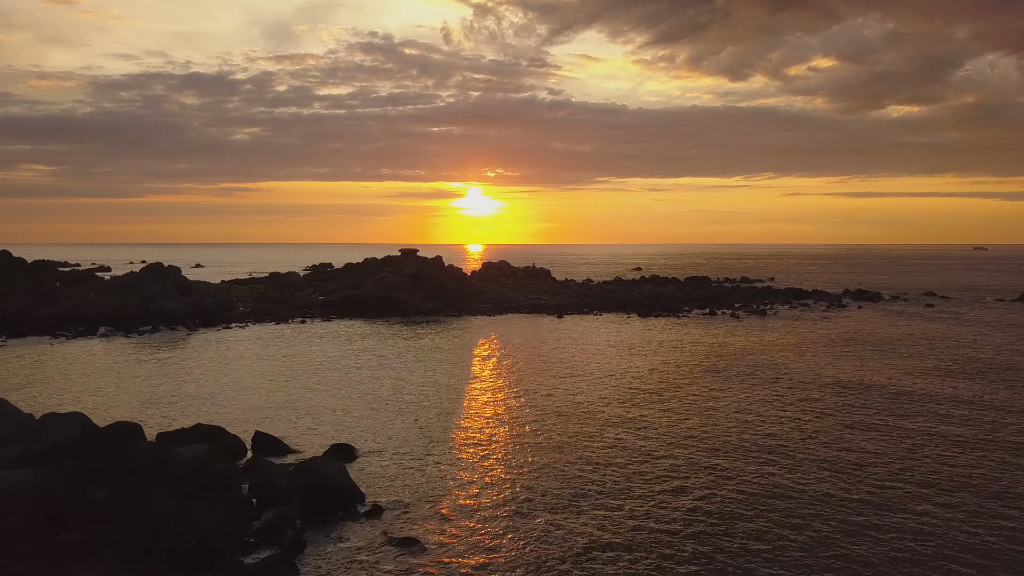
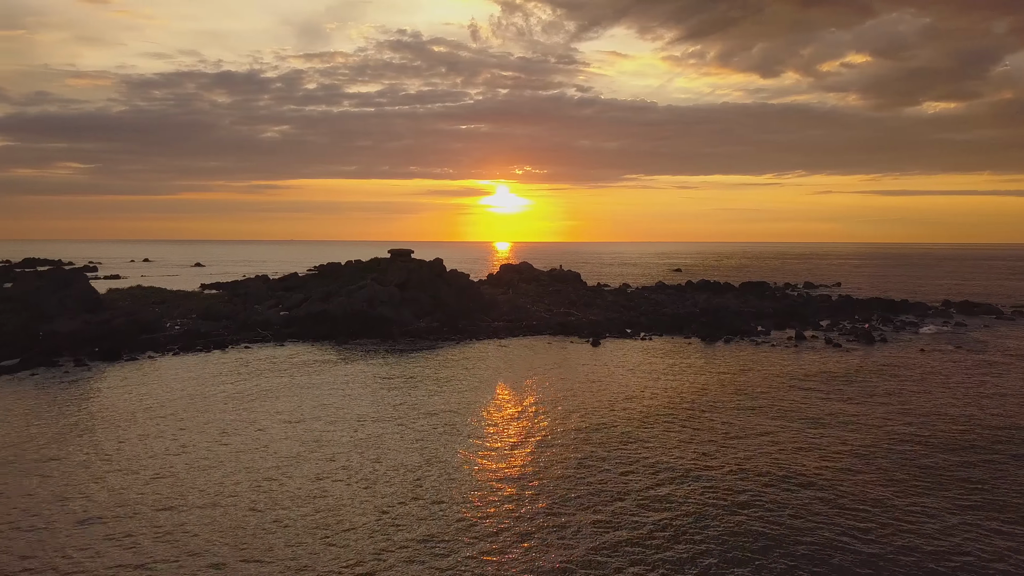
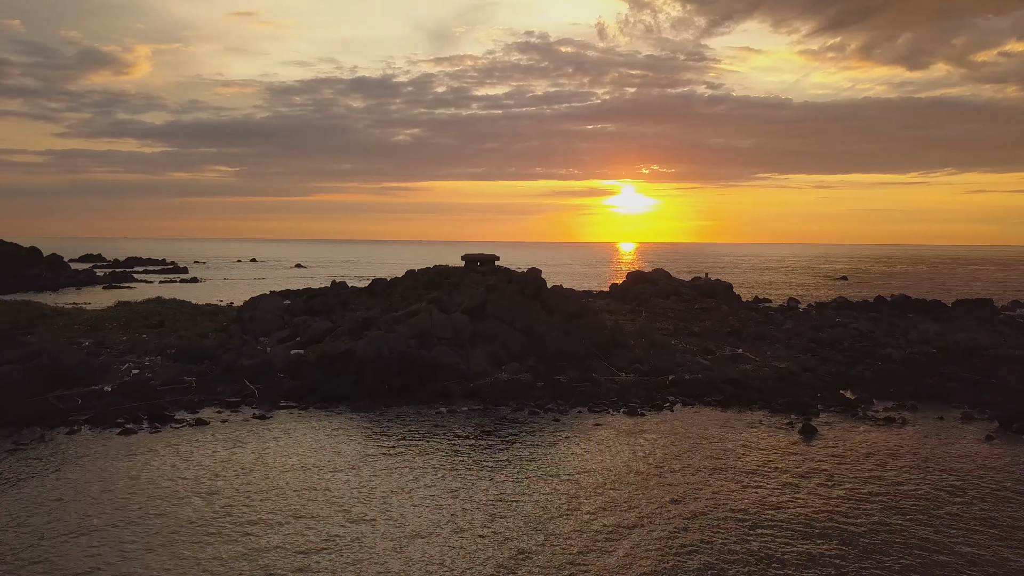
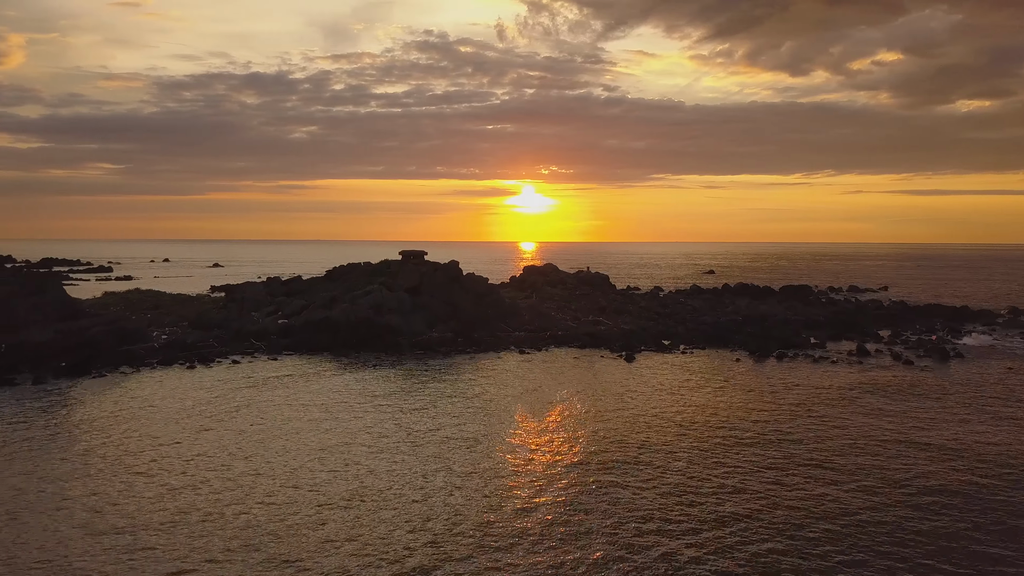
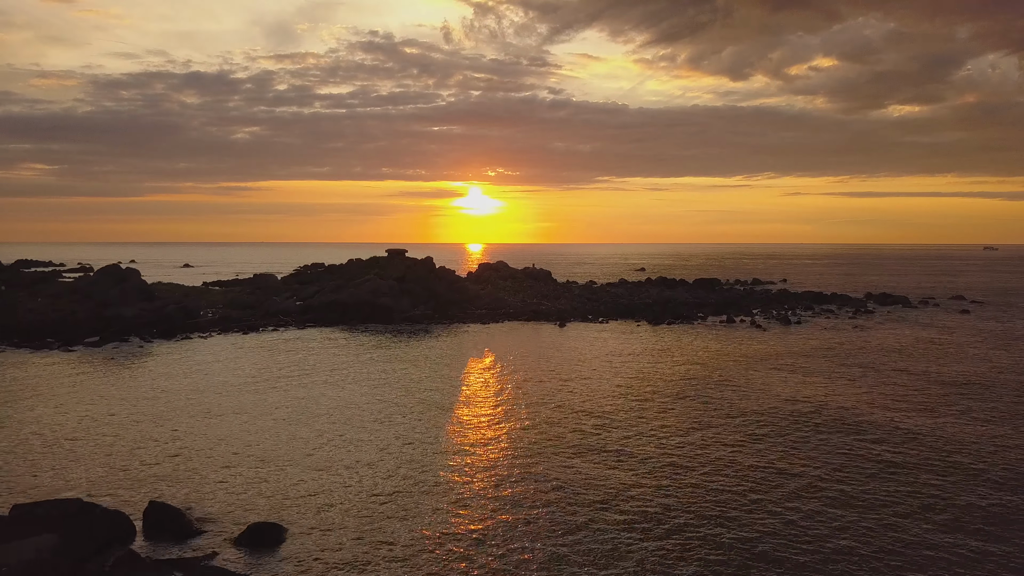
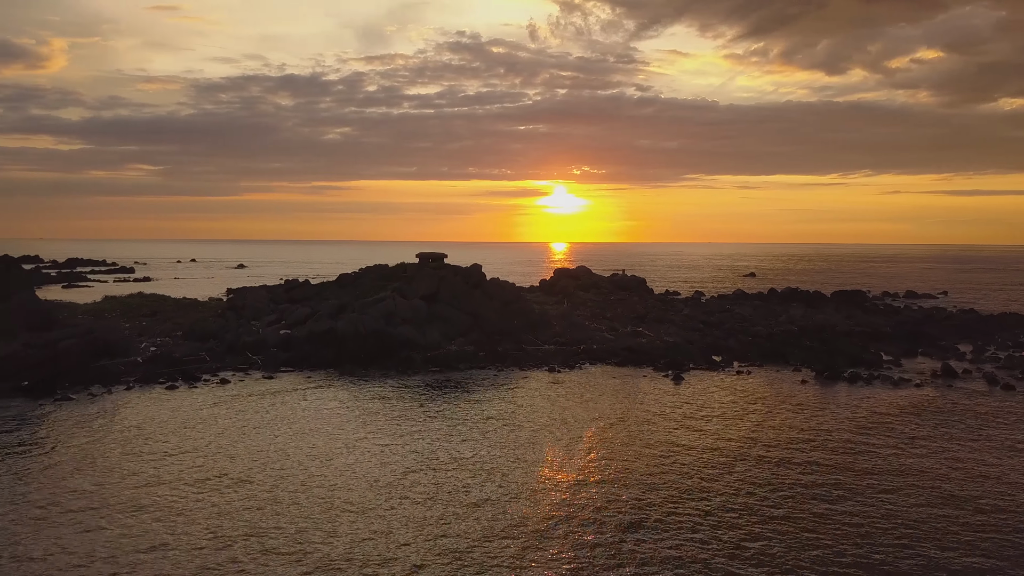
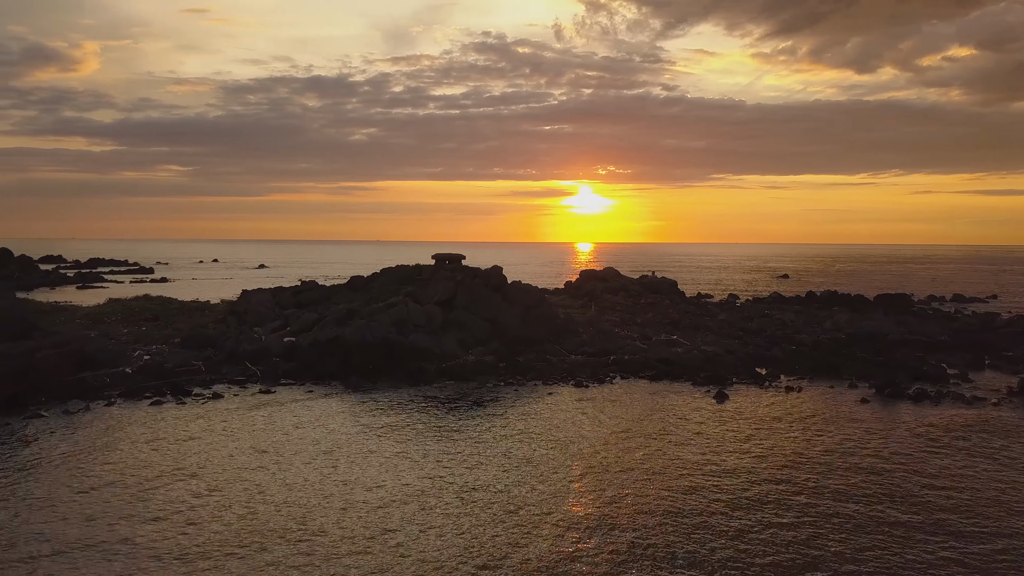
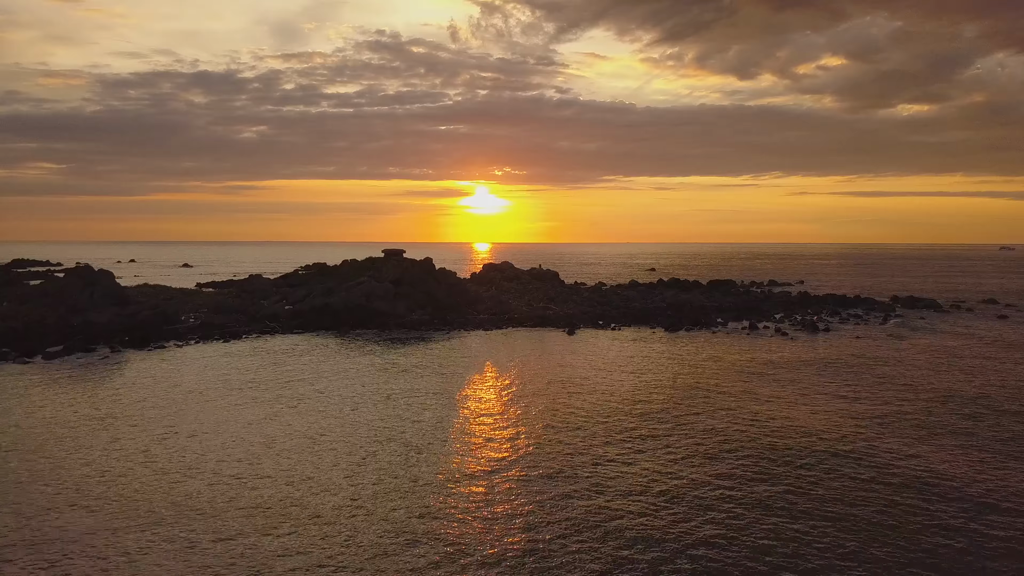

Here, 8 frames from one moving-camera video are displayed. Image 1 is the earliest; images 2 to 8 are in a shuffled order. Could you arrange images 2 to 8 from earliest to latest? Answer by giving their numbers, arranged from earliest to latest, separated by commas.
5, 8, 2, 4, 6, 7, 3
